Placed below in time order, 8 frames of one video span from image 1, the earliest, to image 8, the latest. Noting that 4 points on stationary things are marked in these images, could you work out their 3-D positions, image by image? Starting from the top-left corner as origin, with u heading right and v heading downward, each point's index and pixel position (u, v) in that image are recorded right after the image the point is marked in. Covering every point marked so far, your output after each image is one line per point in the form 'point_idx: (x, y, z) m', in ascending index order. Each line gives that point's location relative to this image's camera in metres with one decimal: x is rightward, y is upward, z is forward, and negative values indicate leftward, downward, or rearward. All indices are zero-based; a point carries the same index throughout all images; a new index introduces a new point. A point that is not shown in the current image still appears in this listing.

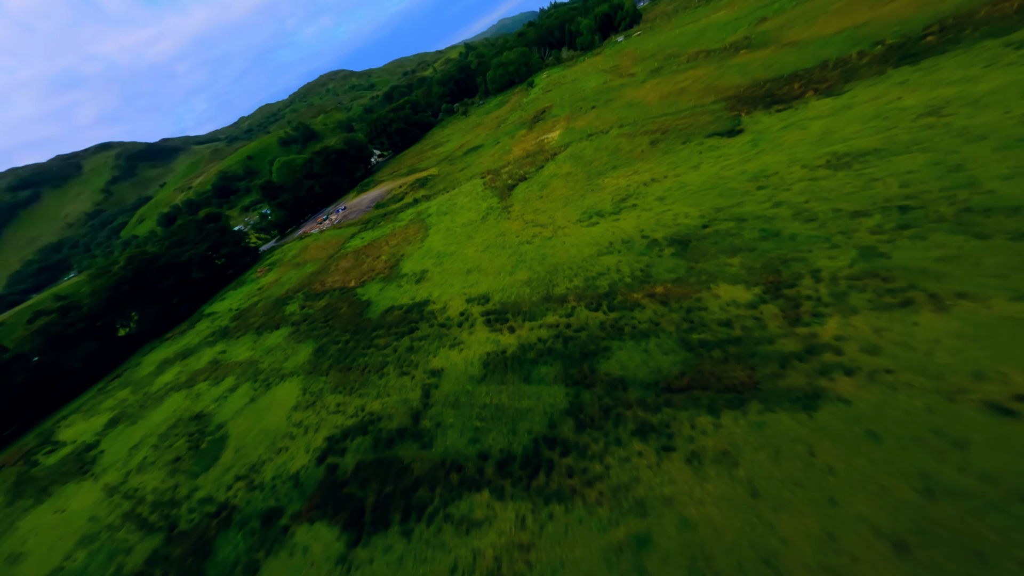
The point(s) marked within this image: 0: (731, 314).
0: (+9.5, -1.2, +15.2) m
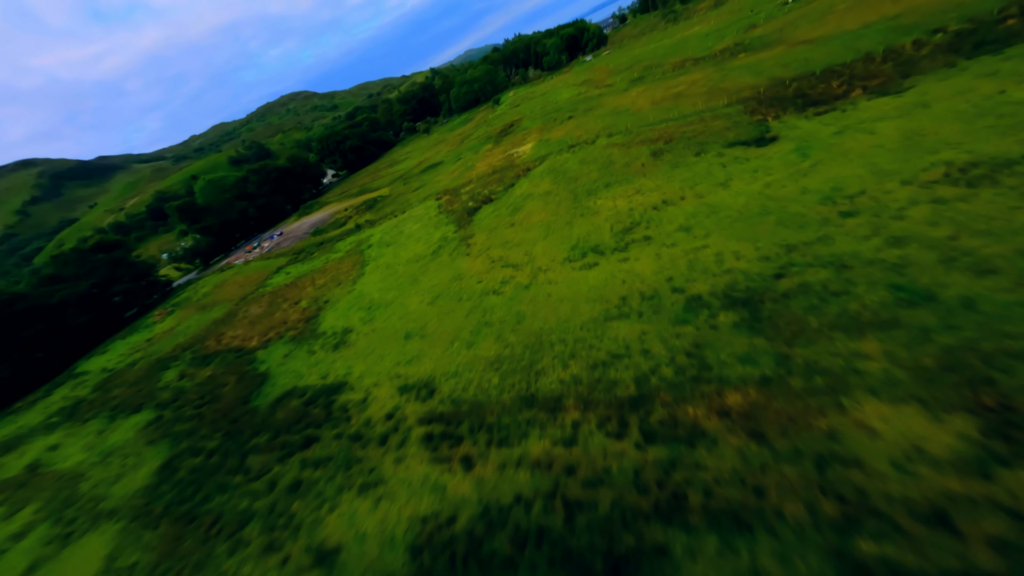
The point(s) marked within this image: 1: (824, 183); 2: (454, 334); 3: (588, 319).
0: (+8.4, -4.0, +7.0) m
1: (+14.4, +4.9, +16.1) m
2: (-2.9, -2.3, +17.6) m
3: (+3.2, -1.3, +14.8) m
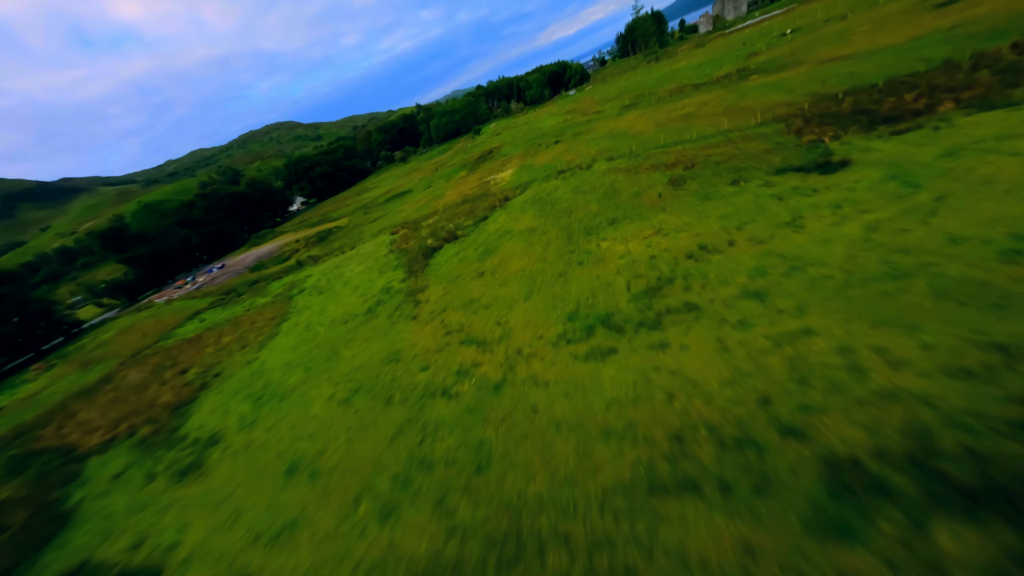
0: (+7.8, -6.3, -0.3) m
1: (+13.3, +1.7, +9.8) m
2: (-4.1, -5.3, +9.8) m
3: (+2.2, -4.2, +7.4) m
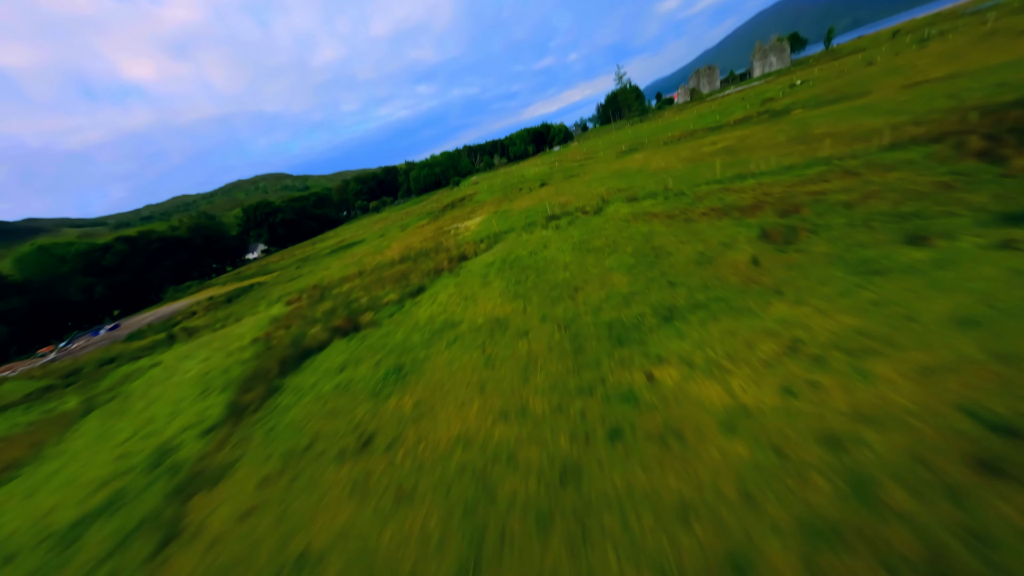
0: (+7.1, -7.5, -10.9) m
1: (+12.3, -1.2, +0.6) m
2: (-5.2, -7.8, -1.4) m
3: (+1.2, -6.5, -3.2) m
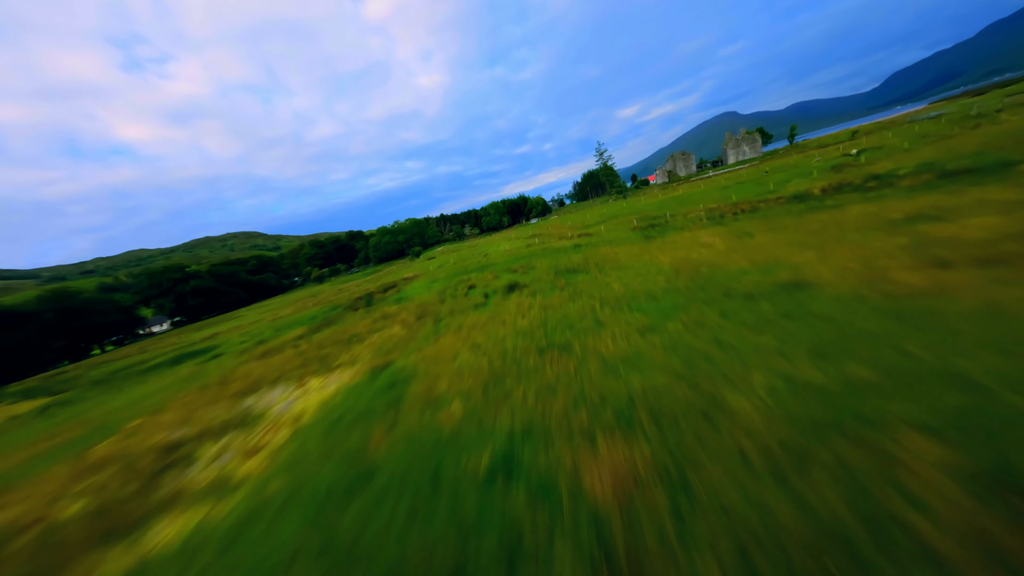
0: (+7.1, -8.3, -27.0) m
1: (+11.6, -4.4, -14.2) m
2: (-5.9, -9.9, -18.5) m
3: (+0.7, -8.5, -19.6) m
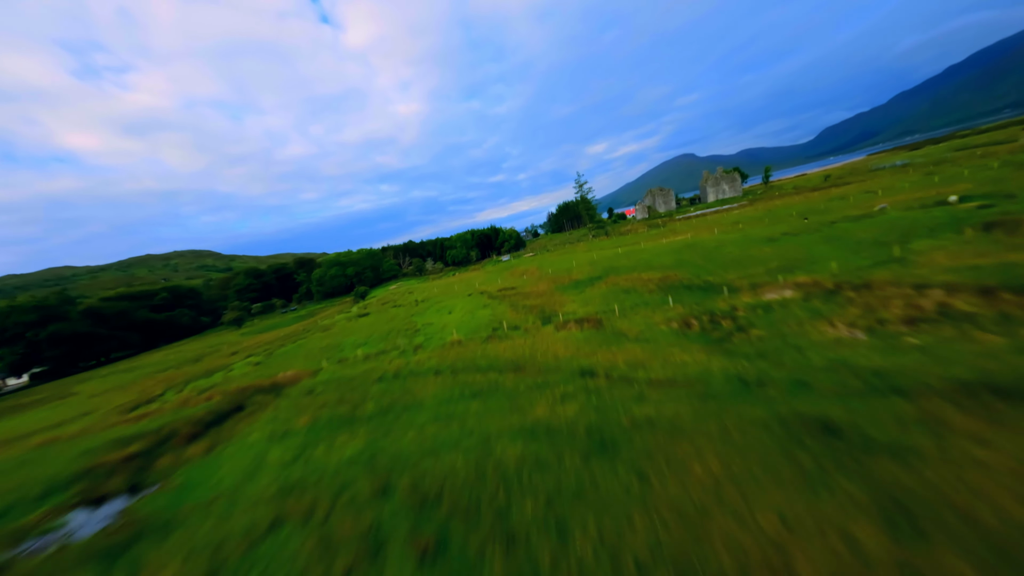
0: (+9.0, -10.0, -38.8) m
1: (+12.5, -7.2, -25.4) m
2: (-4.7, -11.9, -31.5) m
3: (+2.0, -10.6, -32.0) m
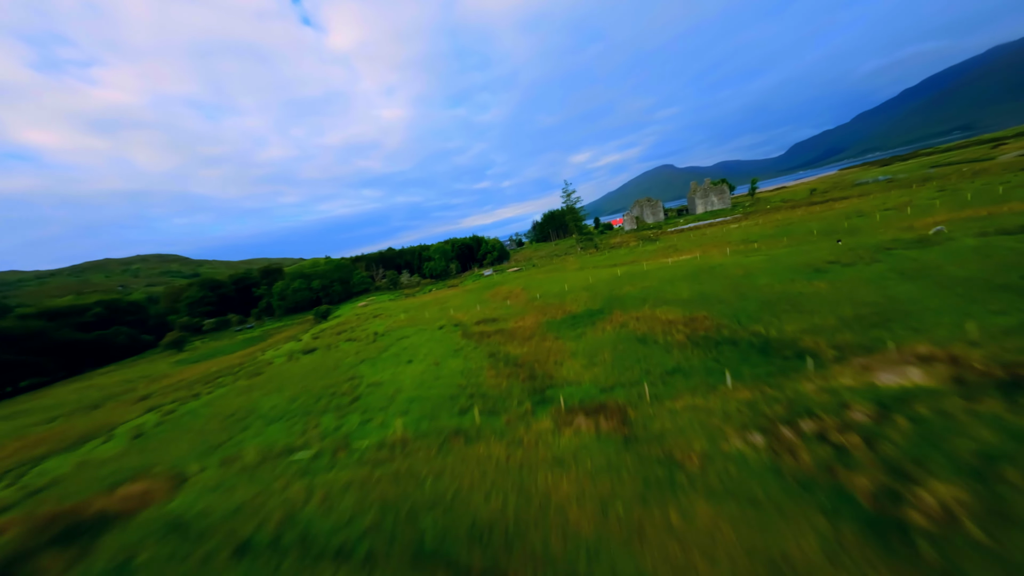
0: (+10.7, -11.1, -44.4) m
1: (+13.6, -8.6, -30.8) m
2: (-3.3, -13.1, -37.7) m
3: (+3.4, -11.8, -37.9) m
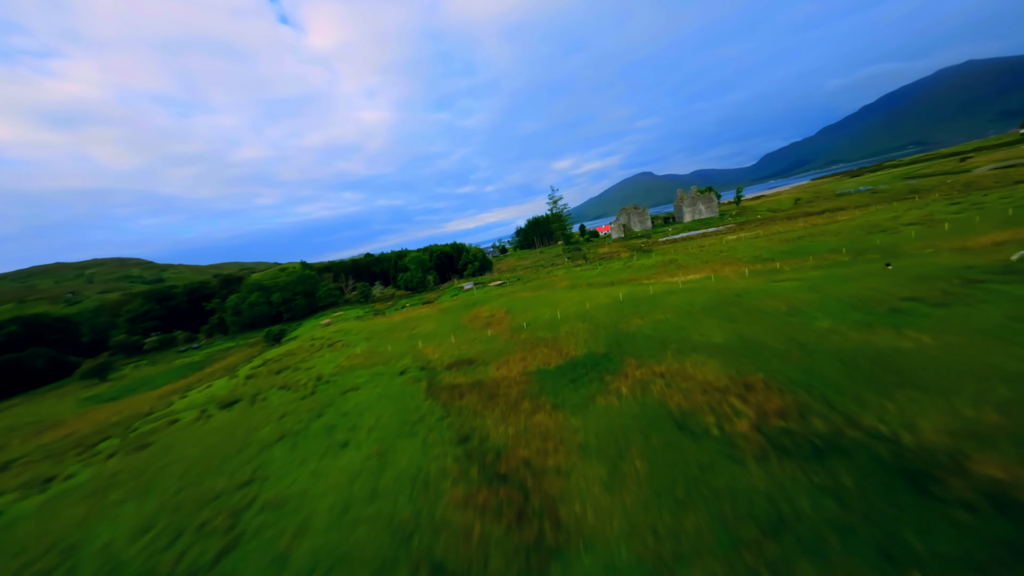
0: (+12.9, -12.3, -49.6) m
1: (+15.2, -10.0, -35.9) m
2: (-1.4, -14.4, -43.6) m
3: (+5.3, -13.0, -43.5) m
